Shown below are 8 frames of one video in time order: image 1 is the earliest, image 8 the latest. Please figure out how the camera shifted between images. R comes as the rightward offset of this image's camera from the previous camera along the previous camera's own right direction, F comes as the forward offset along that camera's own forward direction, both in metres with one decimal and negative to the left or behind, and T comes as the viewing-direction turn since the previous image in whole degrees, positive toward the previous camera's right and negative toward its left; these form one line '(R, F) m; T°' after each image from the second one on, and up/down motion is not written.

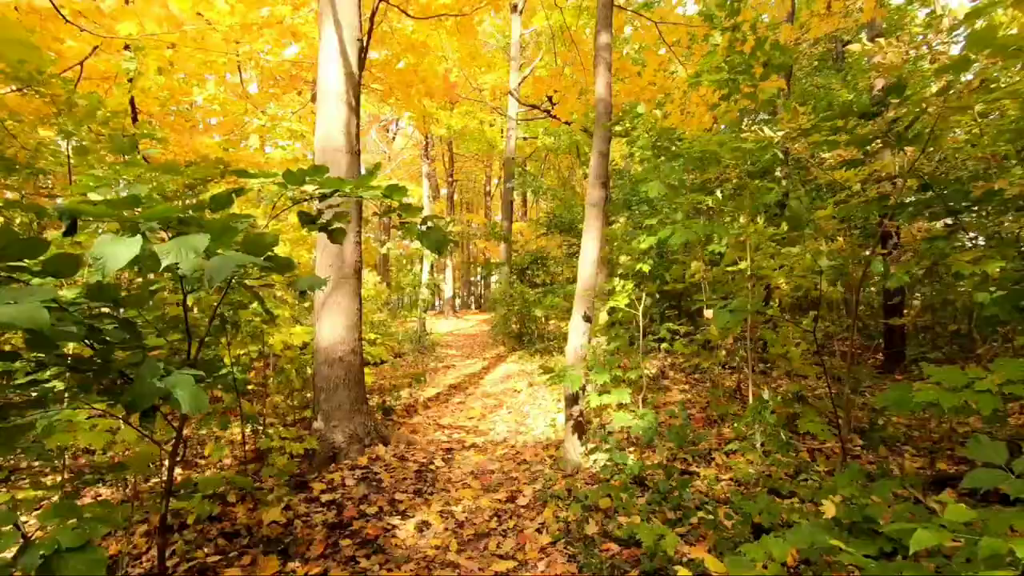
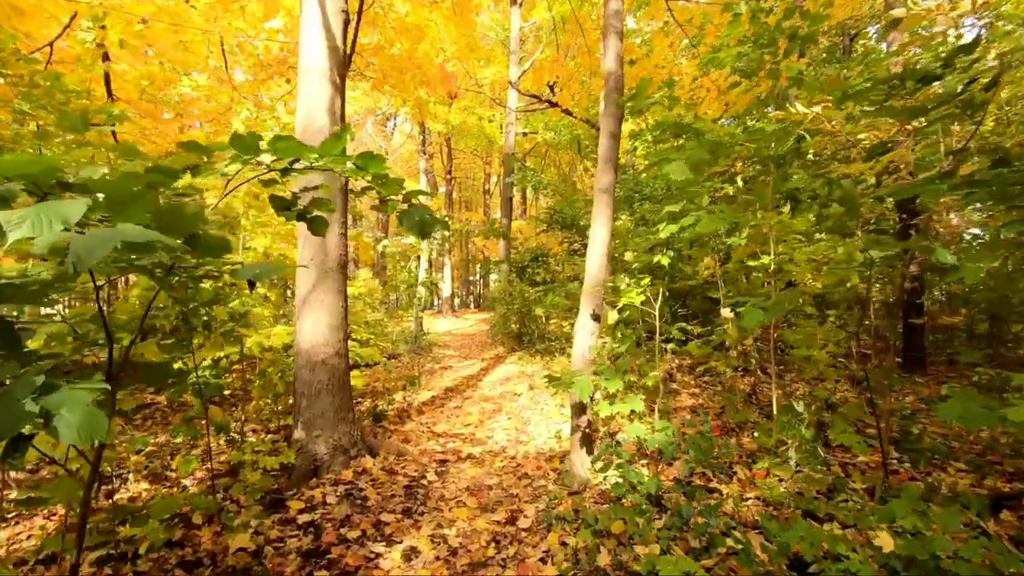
(0.0, +0.4) m; 0°
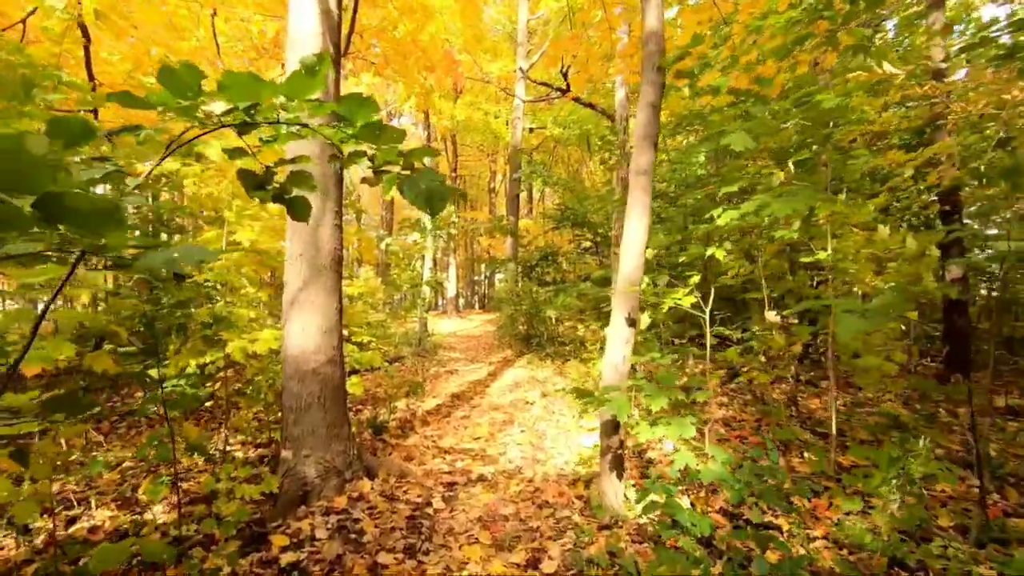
(-0.1, +0.5) m; 0°
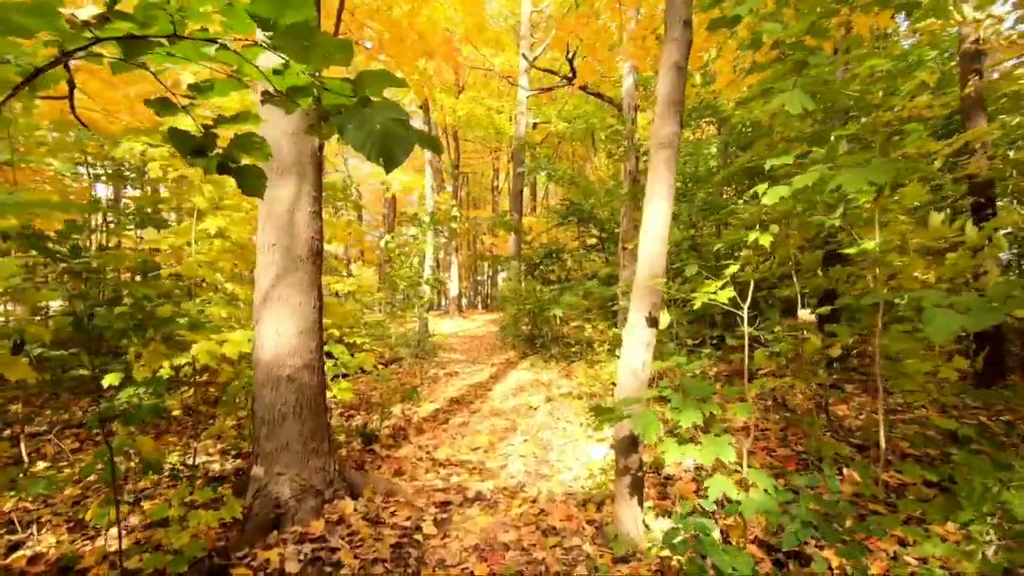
(0.0, +0.4) m; 0°
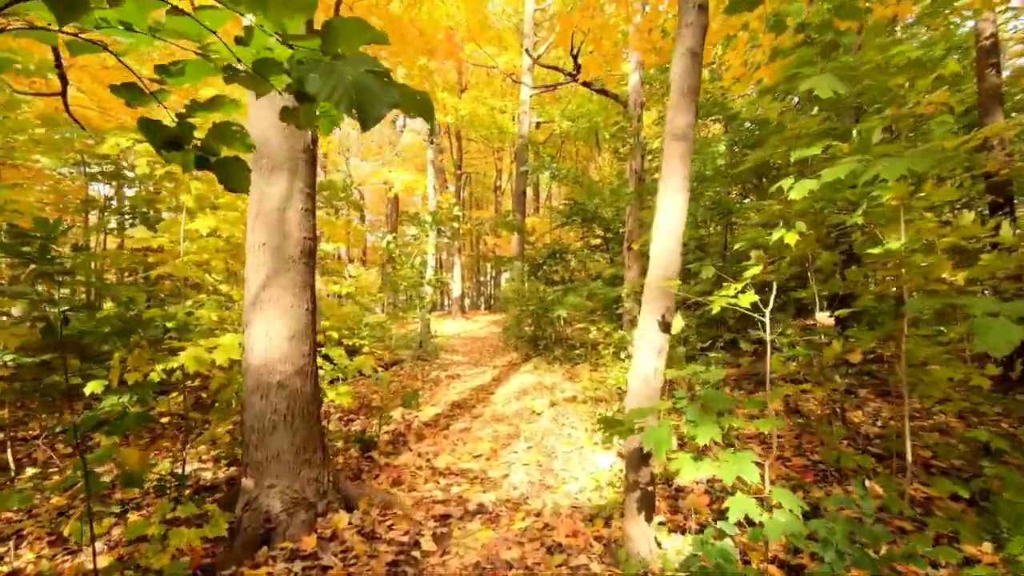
(0.0, +0.2) m; 0°
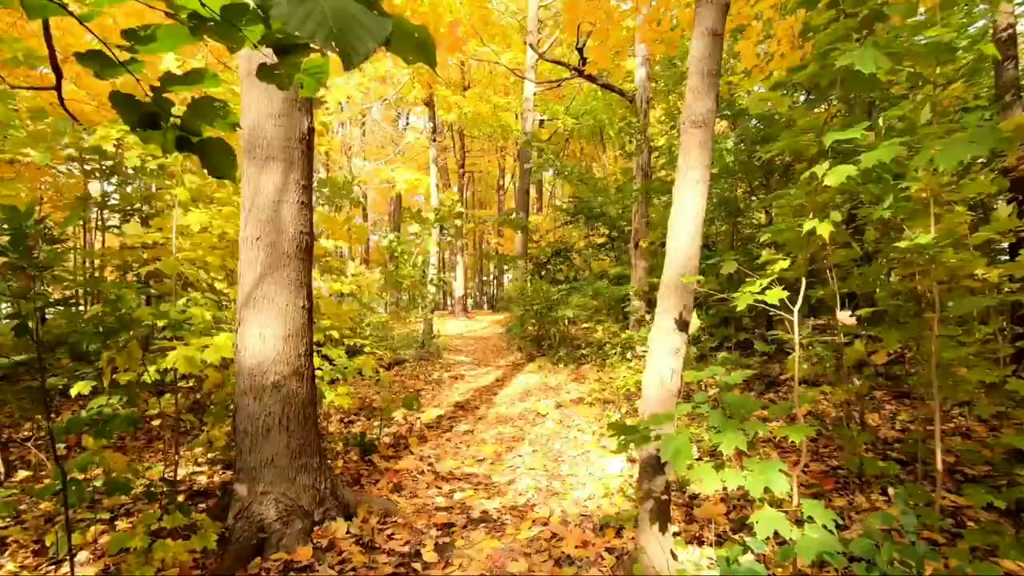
(0.0, +0.2) m; 0°
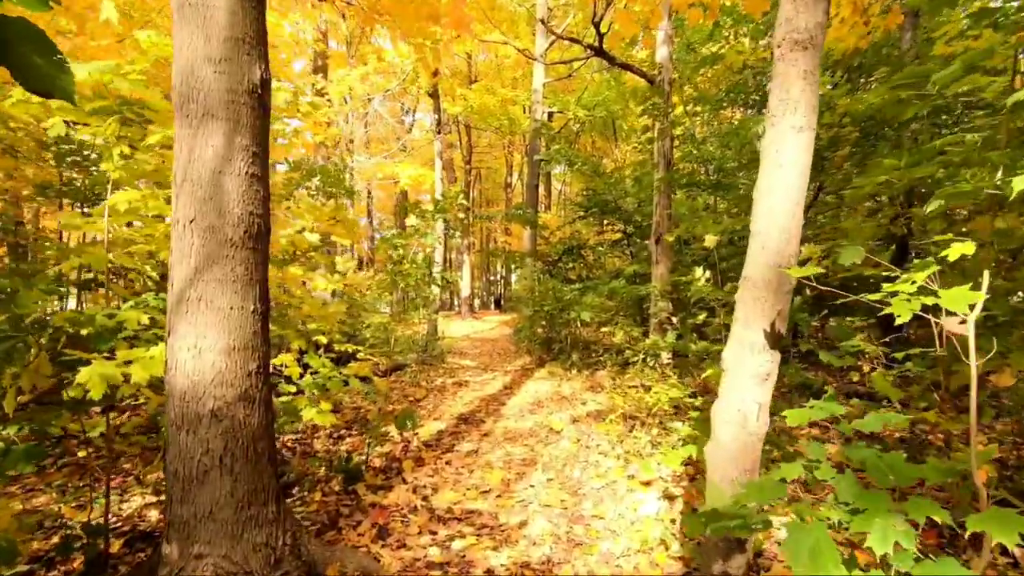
(0.0, +0.7) m; -1°
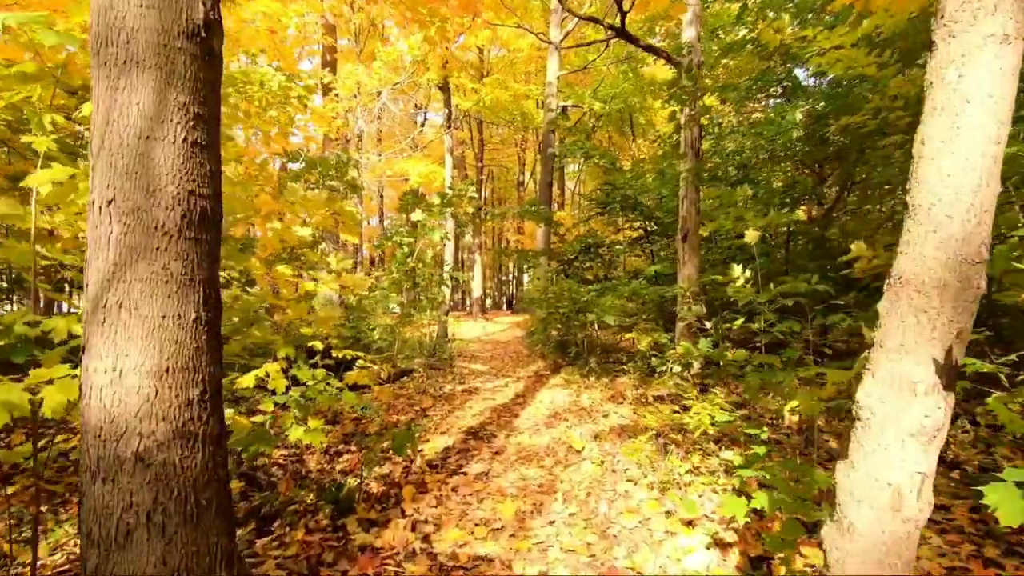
(0.0, +0.6) m; -1°
